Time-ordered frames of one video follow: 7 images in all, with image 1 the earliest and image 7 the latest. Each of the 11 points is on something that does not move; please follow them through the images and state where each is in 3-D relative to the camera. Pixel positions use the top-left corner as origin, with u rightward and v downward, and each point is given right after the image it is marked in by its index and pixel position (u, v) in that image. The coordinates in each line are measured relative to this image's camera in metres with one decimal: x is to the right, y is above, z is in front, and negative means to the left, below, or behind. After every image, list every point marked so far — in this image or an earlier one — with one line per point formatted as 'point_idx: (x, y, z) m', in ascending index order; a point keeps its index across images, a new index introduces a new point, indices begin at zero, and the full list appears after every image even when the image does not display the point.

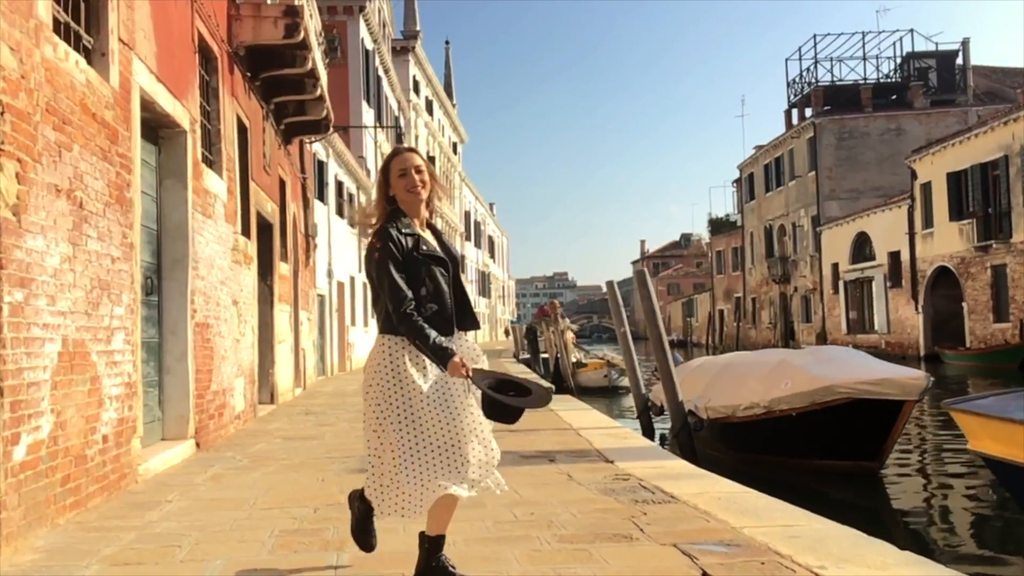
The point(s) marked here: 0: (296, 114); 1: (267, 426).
0: (-3.8, +3.1, +15.7) m
1: (-3.1, -1.7, +11.4) m
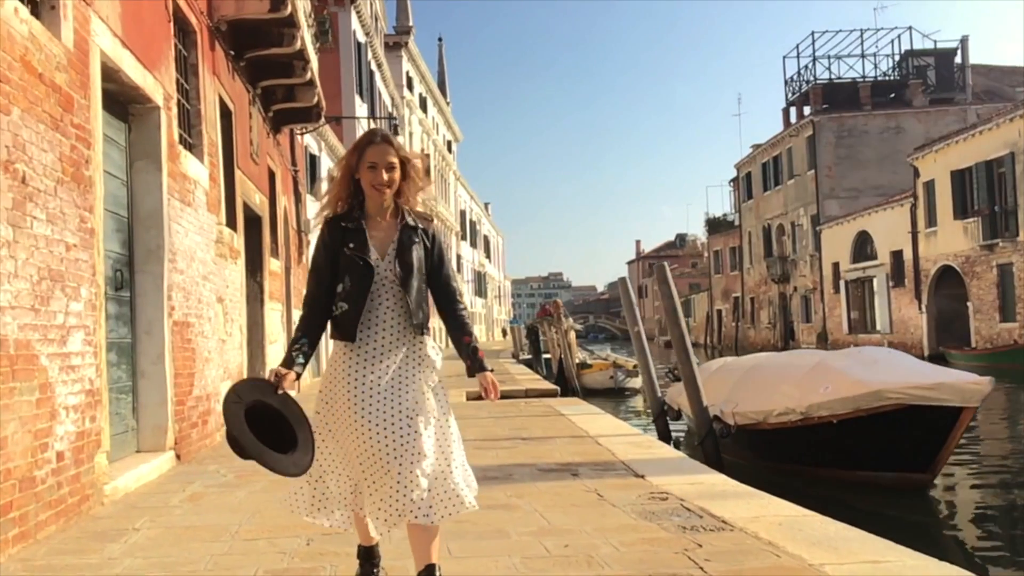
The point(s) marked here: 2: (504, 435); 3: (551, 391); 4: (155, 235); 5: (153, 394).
0: (-3.7, +3.1, +14.8) m
1: (-3.0, -1.7, +10.5) m
2: (-0.1, -1.6, +9.9) m
3: (+0.7, -2.0, +17.4) m
4: (-3.1, +0.5, +7.9) m
5: (-3.1, -0.9, +7.7) m
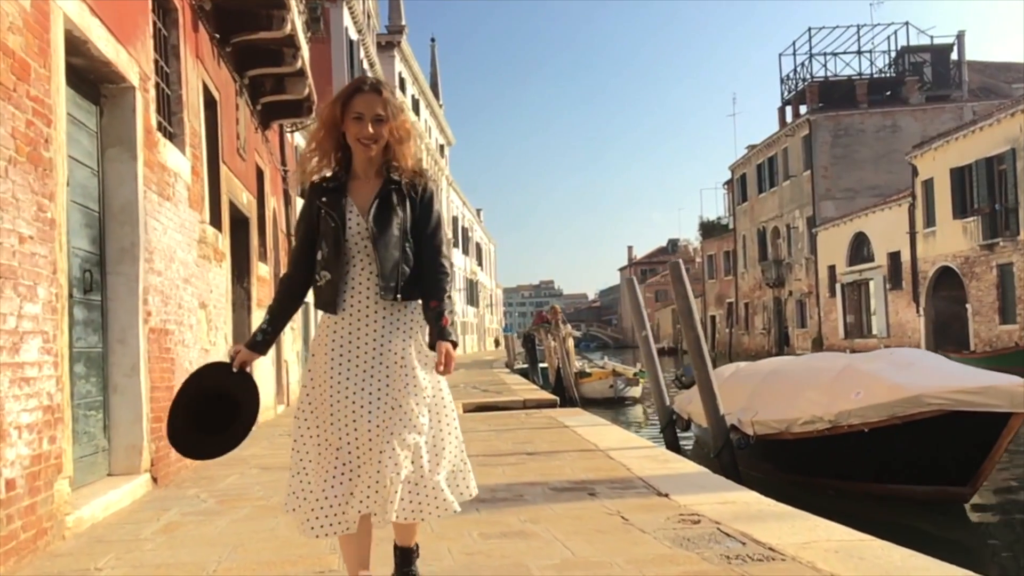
0: (-3.7, +3.0, +14.1) m
1: (-3.0, -1.8, +9.8) m
2: (0.0, -1.7, +9.2) m
3: (+0.7, -2.1, +16.7) m
4: (-3.1, +0.4, +7.2) m
5: (-3.0, -1.0, +7.1) m
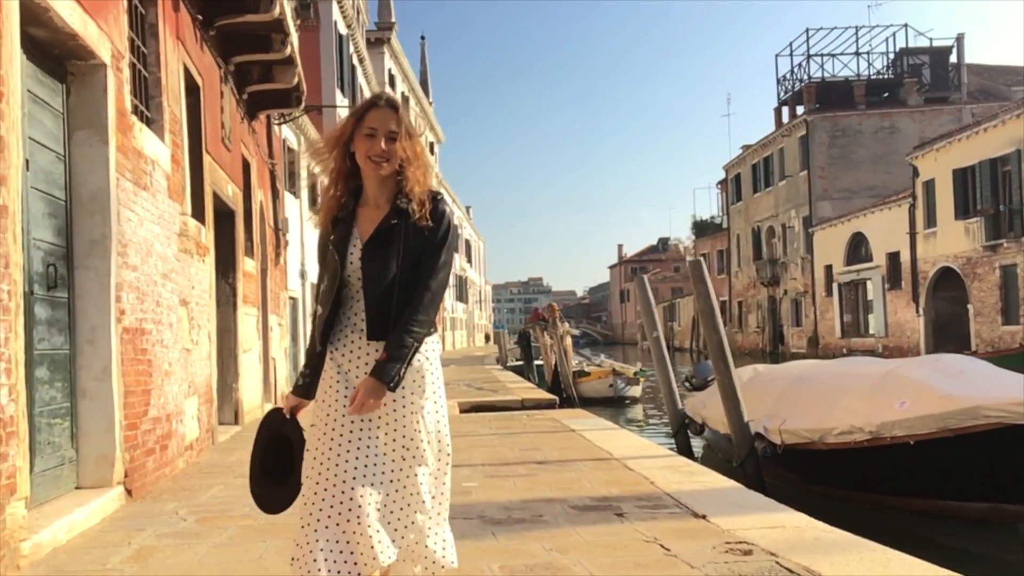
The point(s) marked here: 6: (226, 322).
0: (-3.7, +3.0, +13.4) m
1: (-2.9, -1.7, +9.1) m
2: (0.0, -1.6, +8.5) m
3: (+0.7, -2.0, +16.1) m
4: (-3.0, +0.5, +6.5) m
5: (-2.9, -0.9, +6.3) m
6: (-3.7, -0.4, +11.6) m
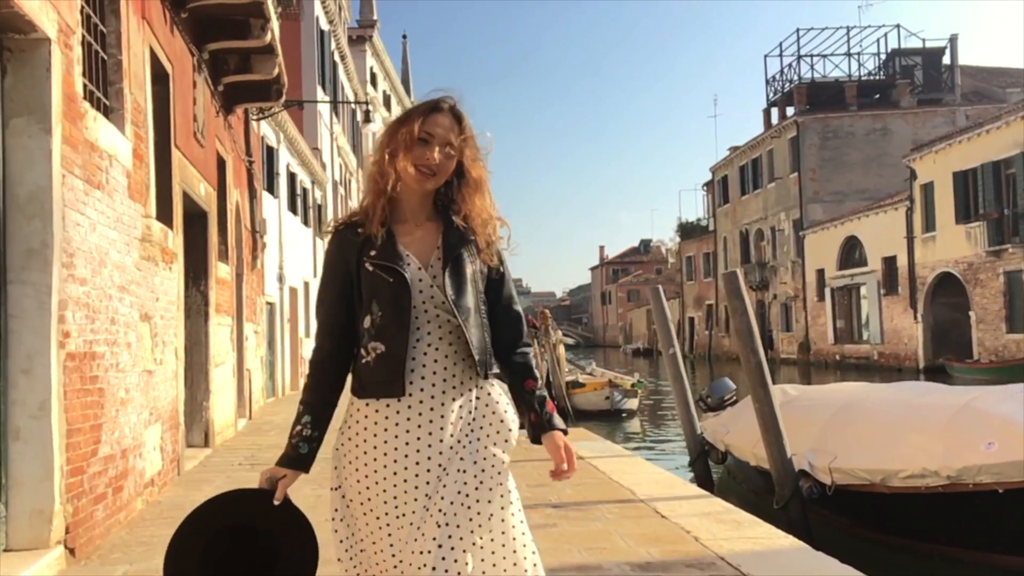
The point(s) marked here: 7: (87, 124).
0: (-3.7, +2.9, +12.2) m
1: (-2.8, -1.8, +8.0) m
2: (+0.1, -1.8, +7.5) m
3: (+0.6, -2.2, +15.0) m
4: (-2.8, +0.4, +5.4) m
5: (-2.8, -1.0, +5.2) m
6: (-3.7, -0.6, +10.4) m
7: (-2.9, +1.1, +6.1) m
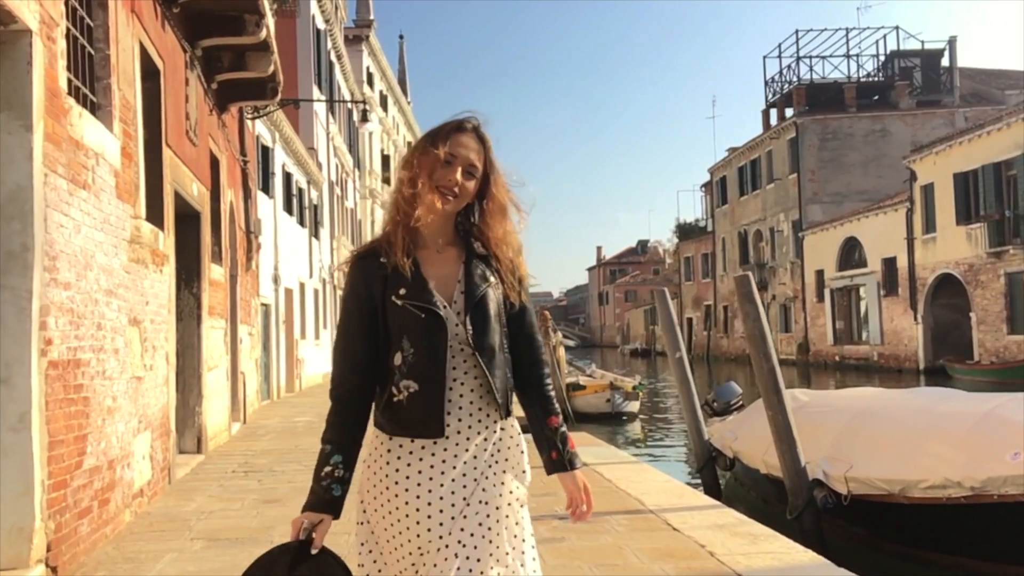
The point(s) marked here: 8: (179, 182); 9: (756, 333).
0: (-3.7, +2.9, +12.0) m
1: (-2.8, -1.9, +7.7) m
2: (+0.1, -1.8, +7.2) m
3: (+0.6, -2.2, +14.7) m
4: (-2.8, +0.3, +5.1) m
5: (-2.7, -1.1, +4.9) m
6: (-3.7, -0.6, +10.2) m
7: (-2.9, +1.1, +5.8) m
8: (-3.4, +1.1, +9.3) m
9: (+2.0, -0.4, +7.6) m
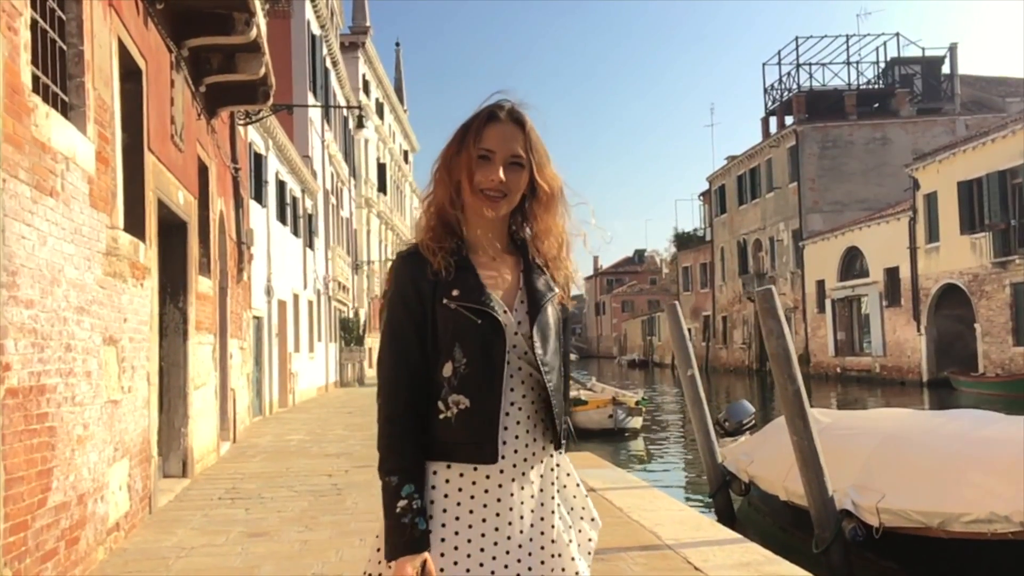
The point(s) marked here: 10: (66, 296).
0: (-3.7, +2.7, +11.4) m
1: (-2.8, -2.0, +7.1) m
2: (+0.2, -1.9, +6.7) m
3: (+0.6, -2.4, +14.2) m
4: (-2.7, +0.2, +4.5) m
5: (-2.7, -1.1, +4.4) m
6: (-3.6, -0.7, +9.6) m
7: (-2.8, +1.0, +5.3) m
8: (-3.4, +1.0, +8.8) m
9: (+2.1, -0.5, +7.1) m
10: (-2.8, -0.1, +5.7) m
